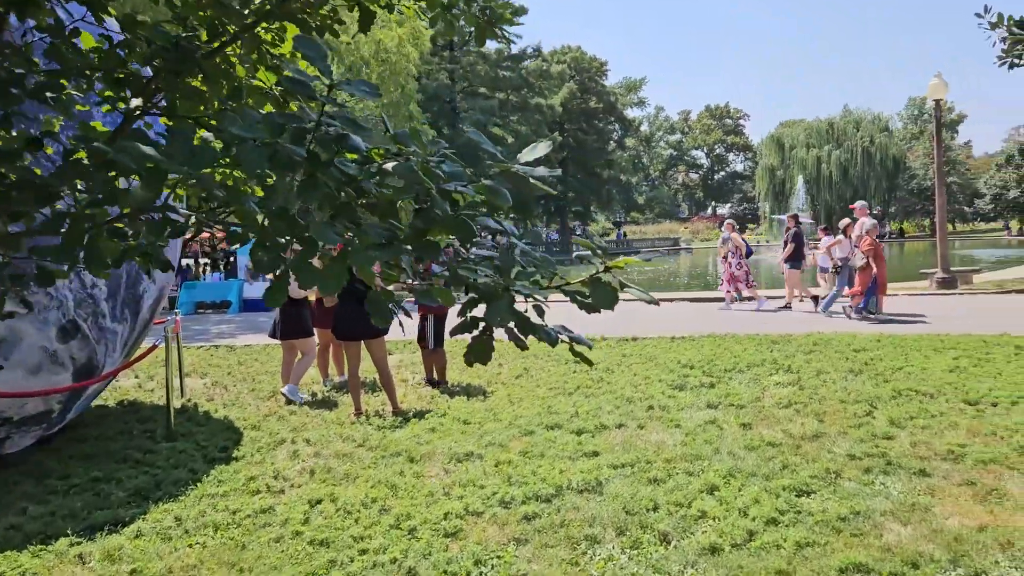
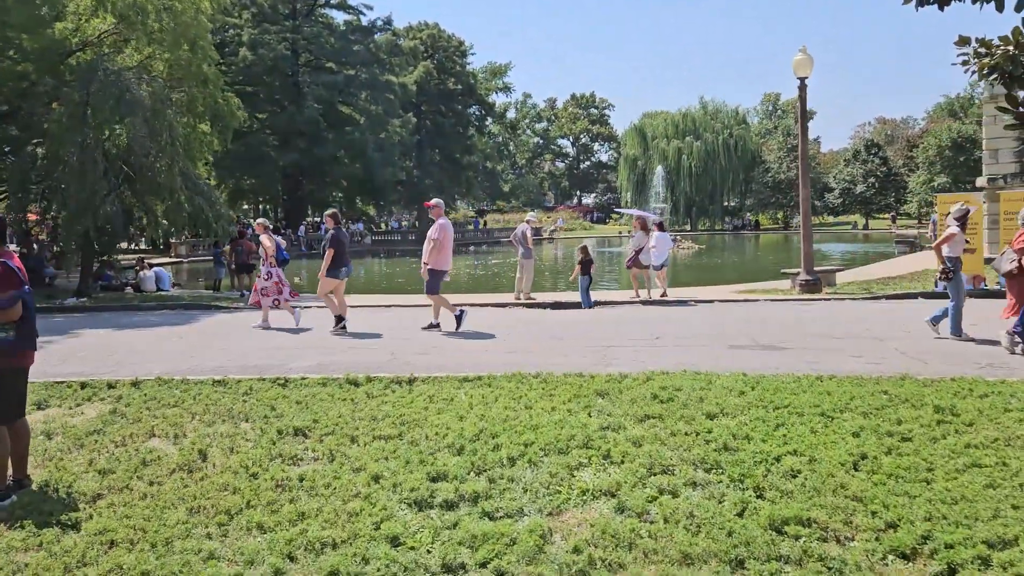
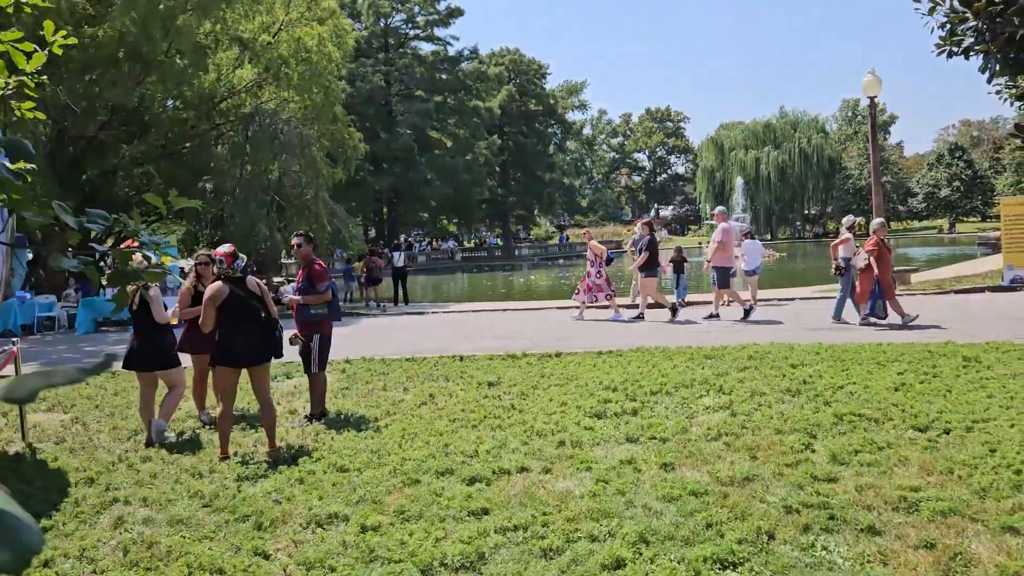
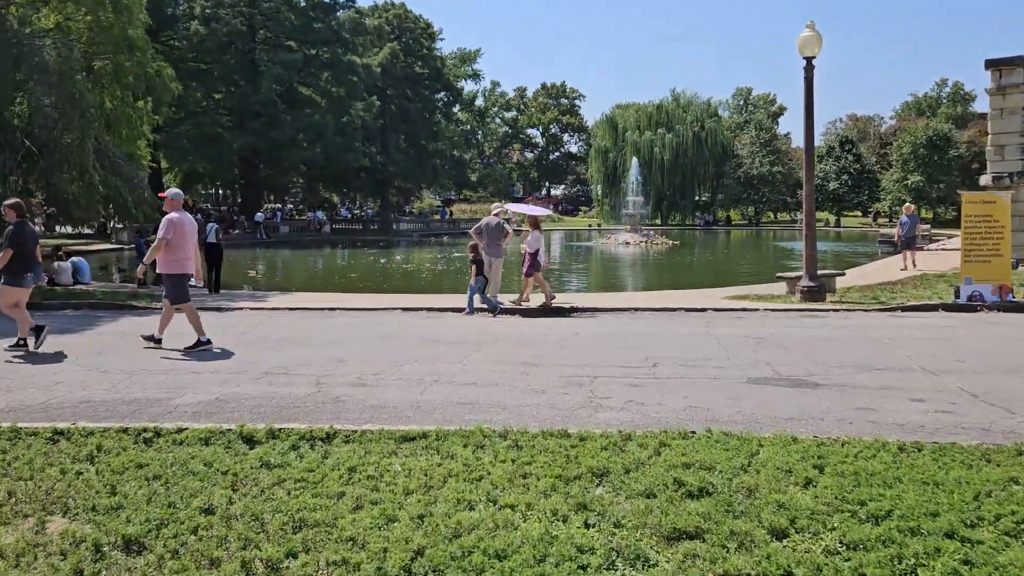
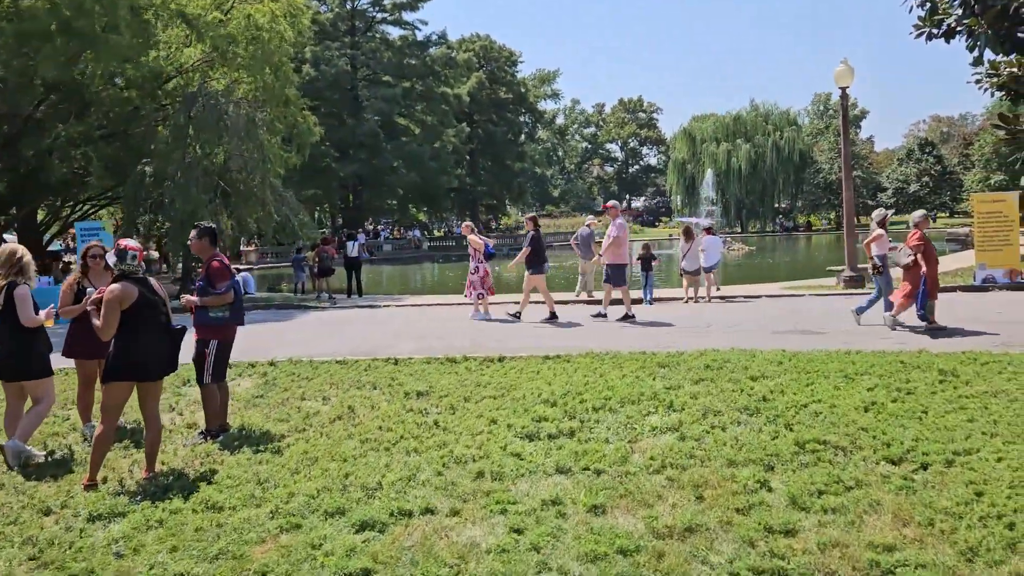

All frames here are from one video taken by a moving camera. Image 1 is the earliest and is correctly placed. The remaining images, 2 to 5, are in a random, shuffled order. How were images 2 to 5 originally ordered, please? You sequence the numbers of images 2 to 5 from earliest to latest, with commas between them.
3, 5, 2, 4
